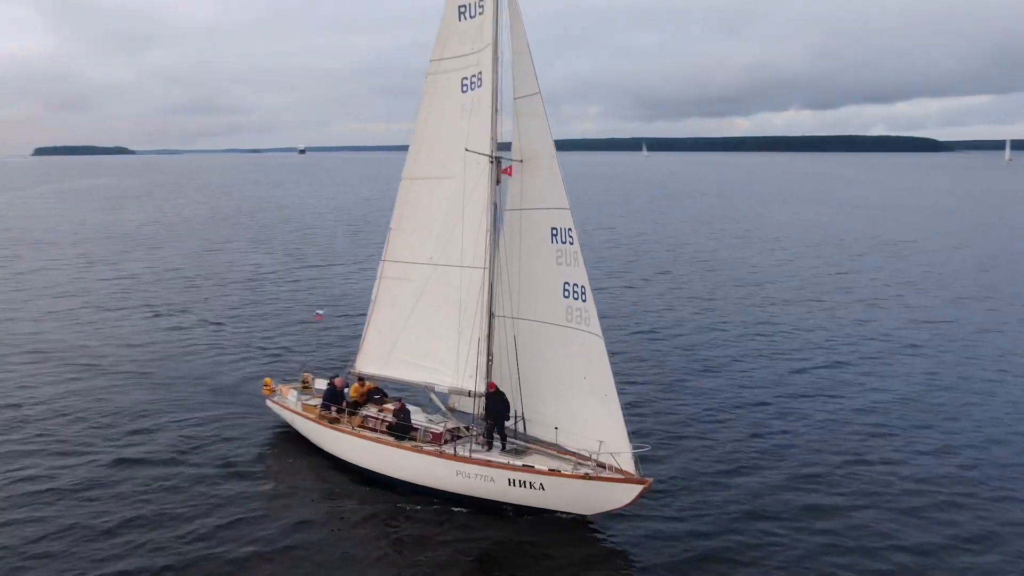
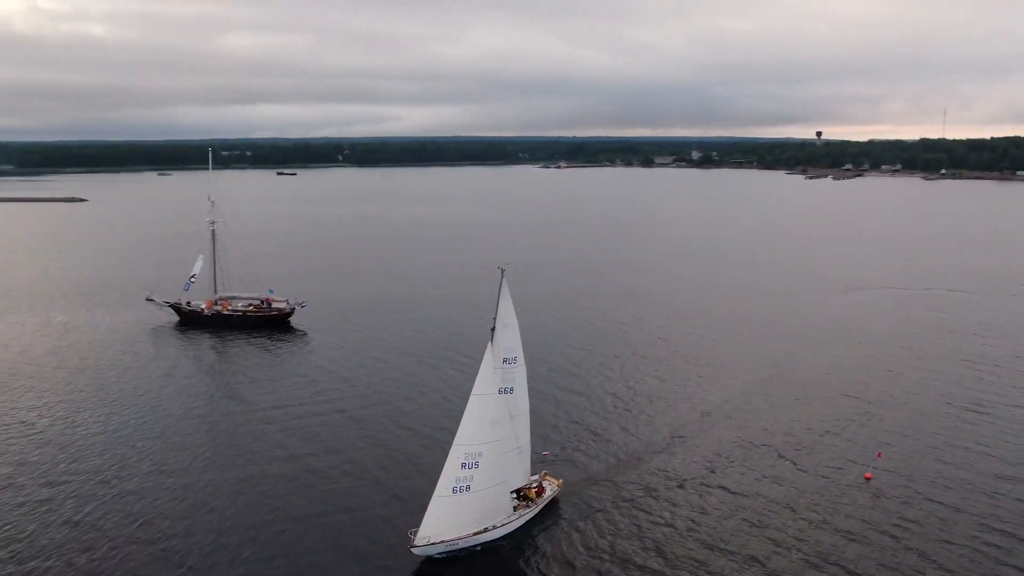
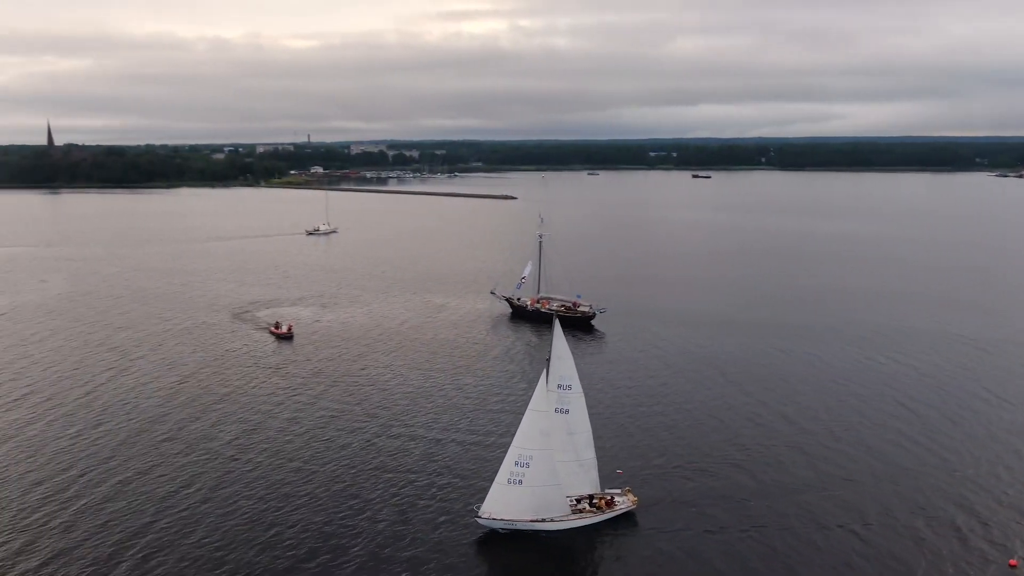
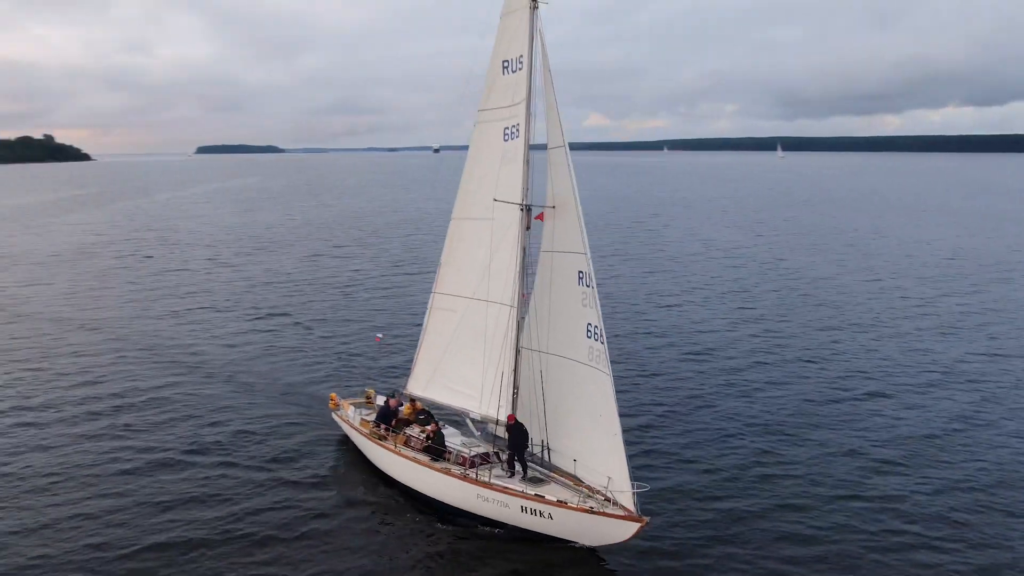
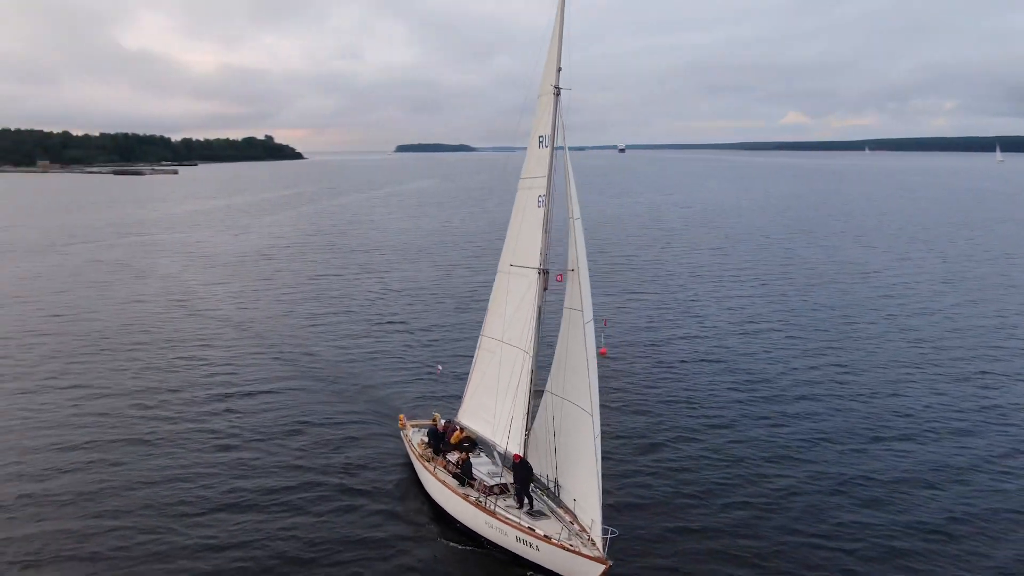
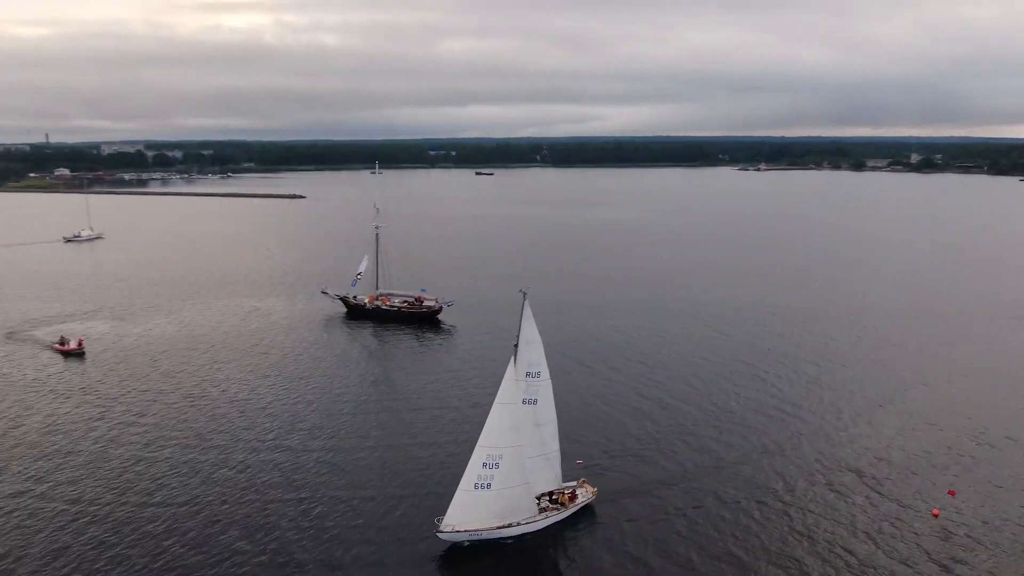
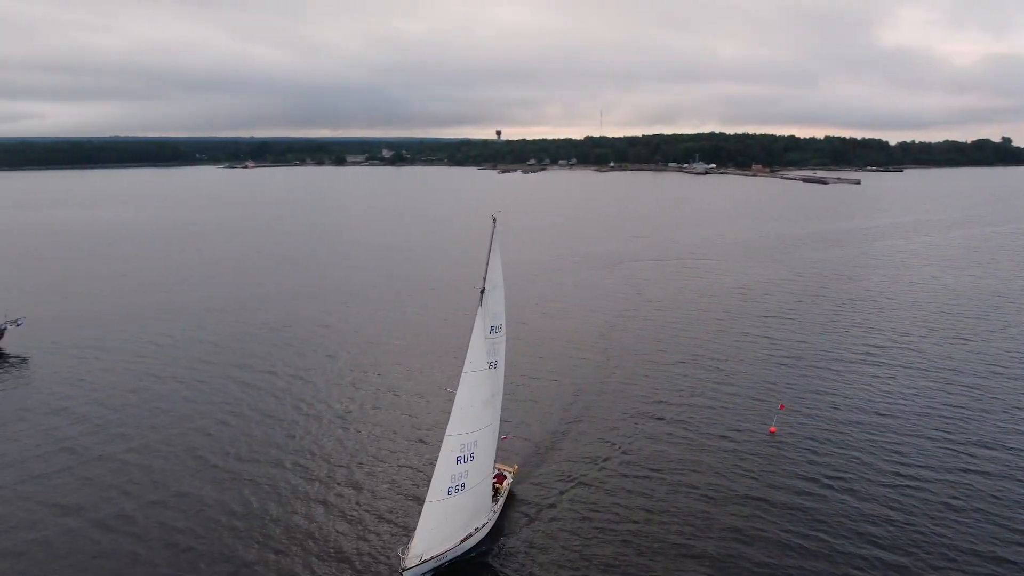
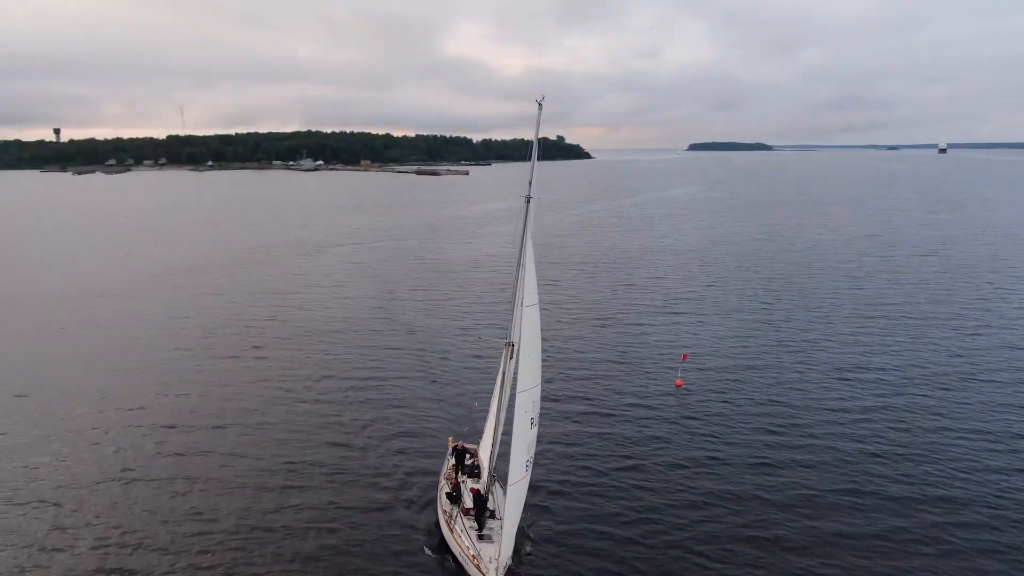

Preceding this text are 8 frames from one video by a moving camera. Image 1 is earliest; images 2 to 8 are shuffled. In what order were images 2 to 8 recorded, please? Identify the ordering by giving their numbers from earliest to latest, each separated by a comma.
4, 5, 8, 7, 2, 6, 3
